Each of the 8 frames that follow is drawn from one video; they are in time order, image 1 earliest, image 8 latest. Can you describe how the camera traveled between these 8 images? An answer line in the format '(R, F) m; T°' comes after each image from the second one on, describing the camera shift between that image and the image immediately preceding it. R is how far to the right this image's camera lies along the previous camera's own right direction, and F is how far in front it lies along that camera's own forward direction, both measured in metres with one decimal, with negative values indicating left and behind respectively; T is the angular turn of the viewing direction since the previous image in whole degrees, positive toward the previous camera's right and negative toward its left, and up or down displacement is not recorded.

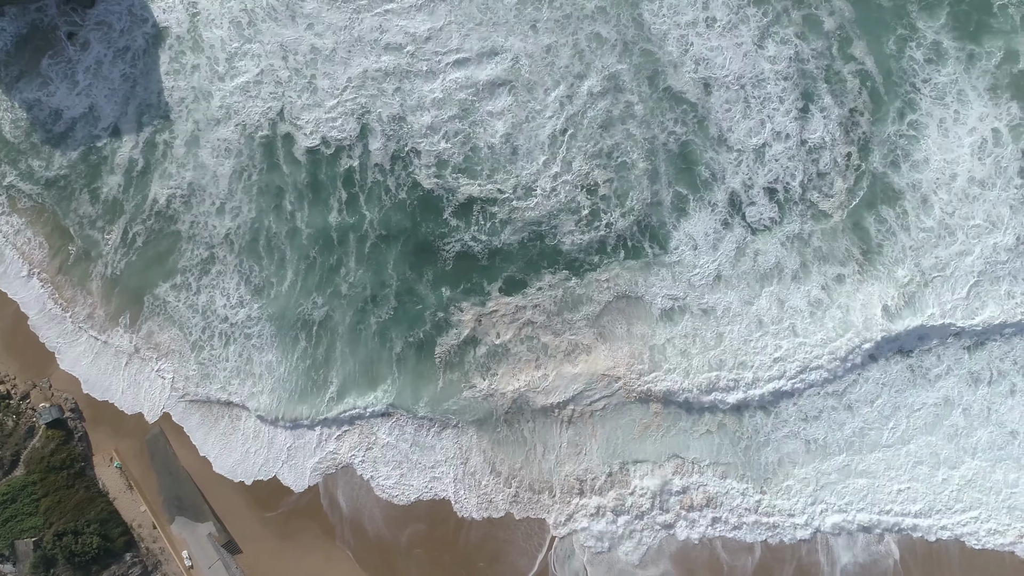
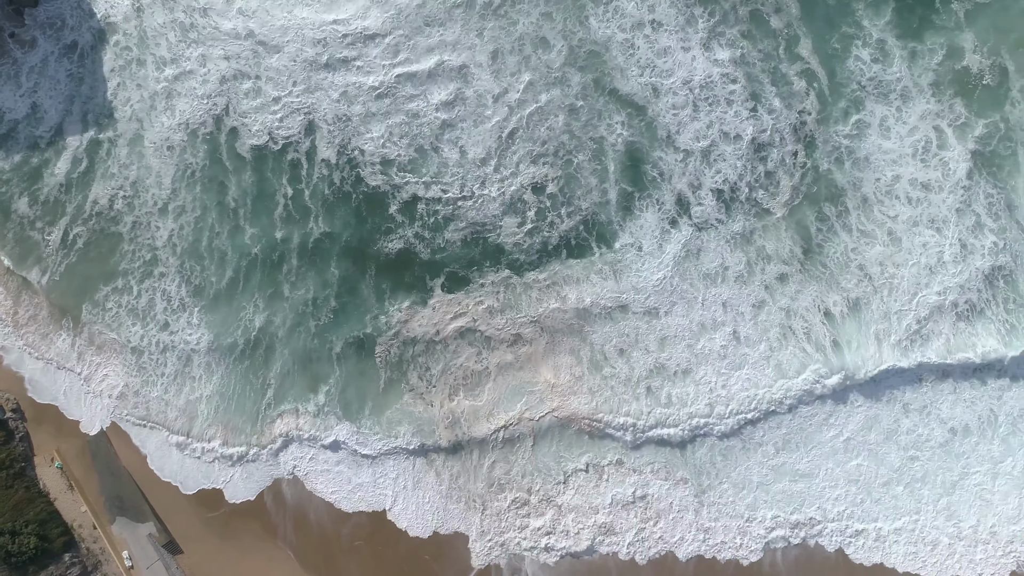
(+1.4, 0.0) m; 0°
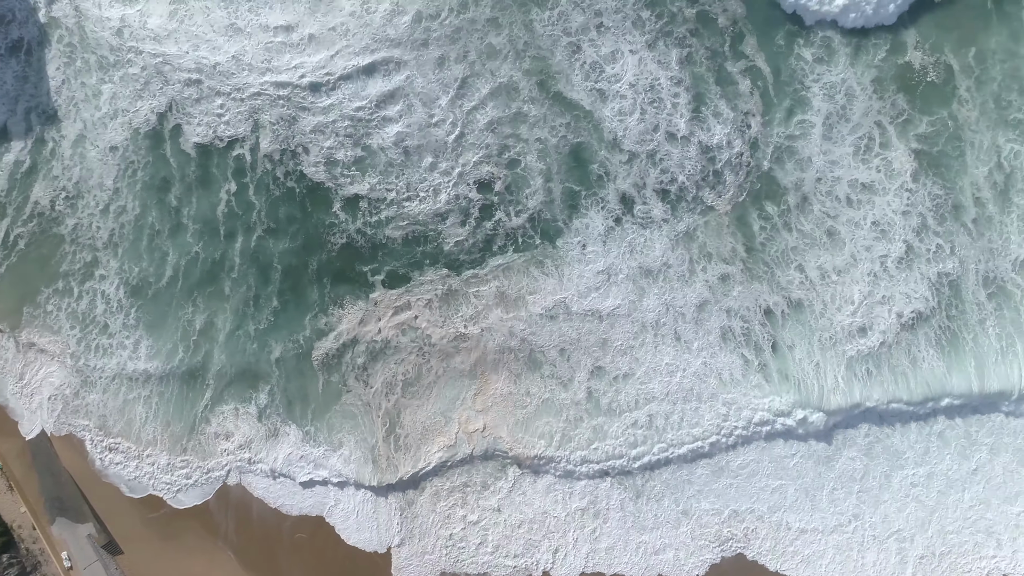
(+1.4, 0.0) m; 0°
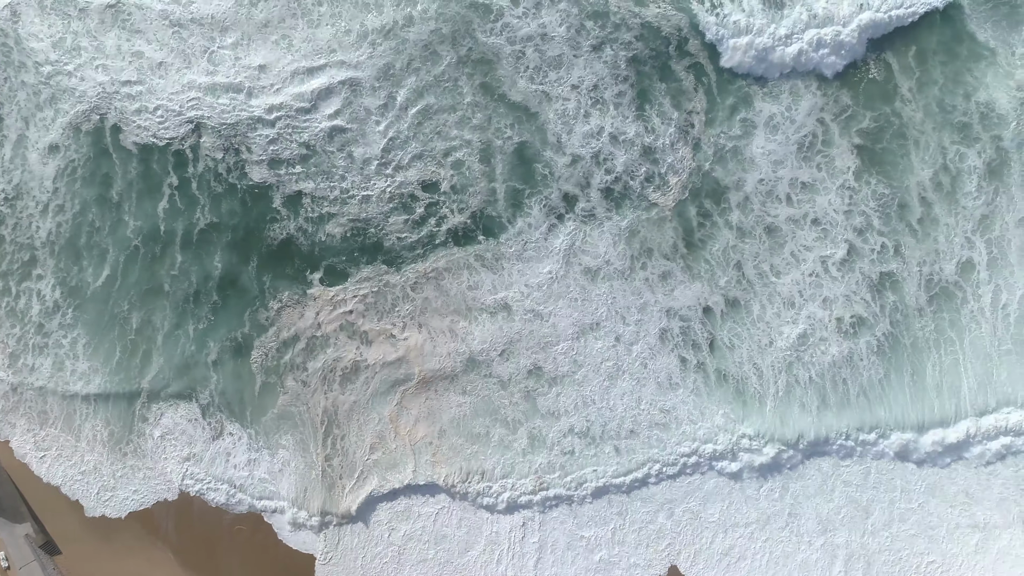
(+1.4, 0.0) m; 0°
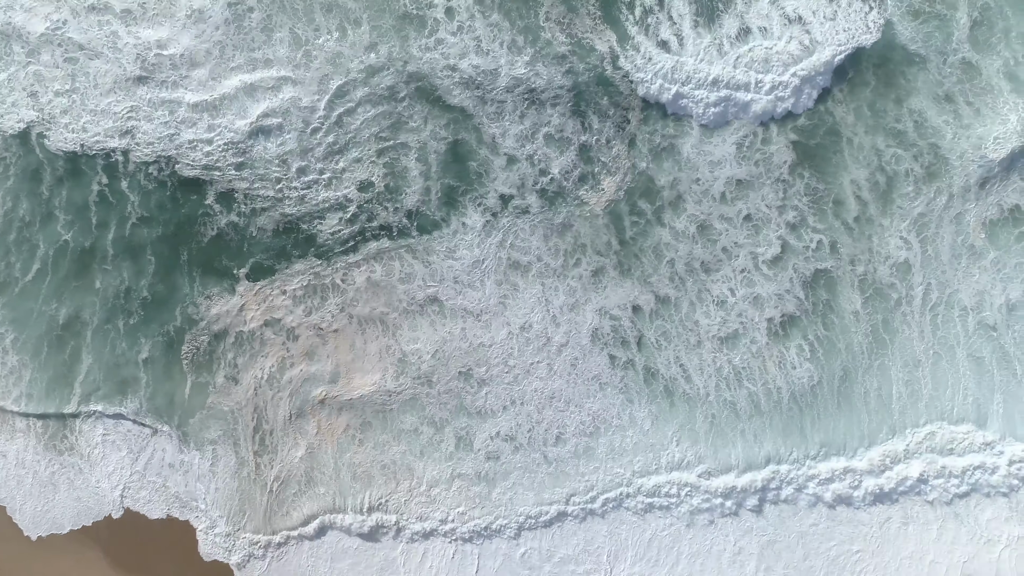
(+1.6, 0.0) m; 0°
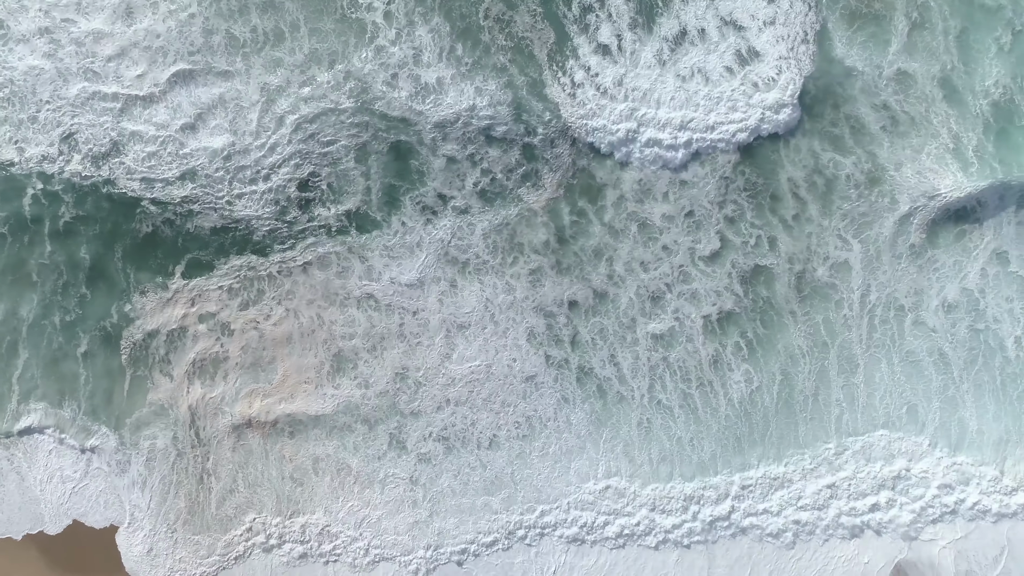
(+1.5, +0.1) m; 0°
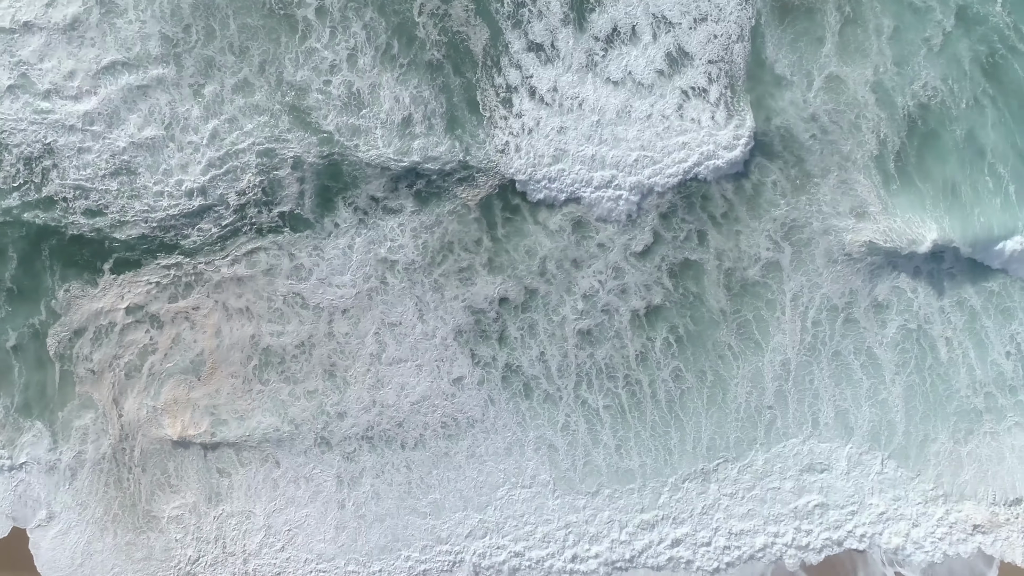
(+1.6, +0.1) m; 0°
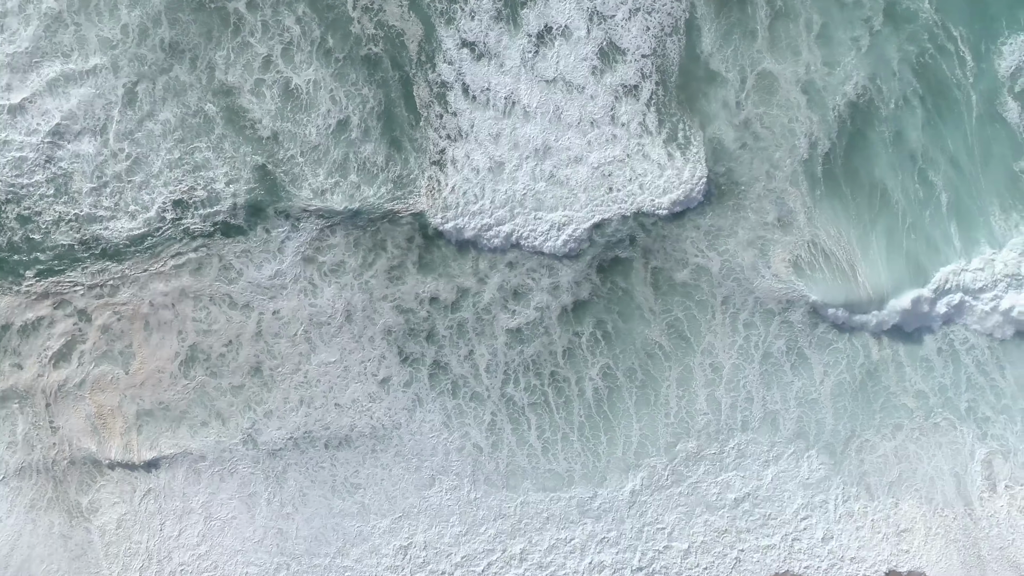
(+1.5, +0.1) m; 0°
